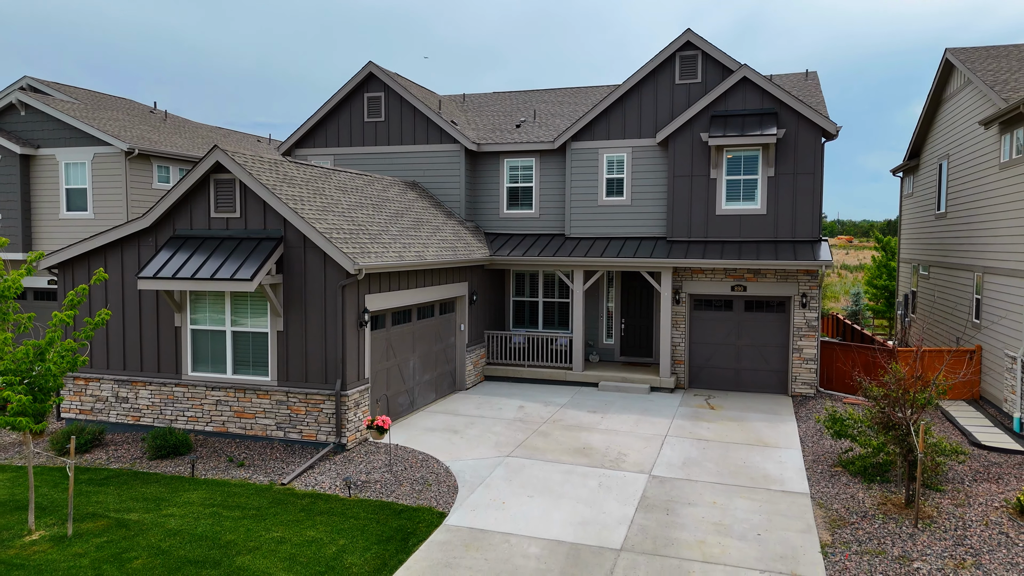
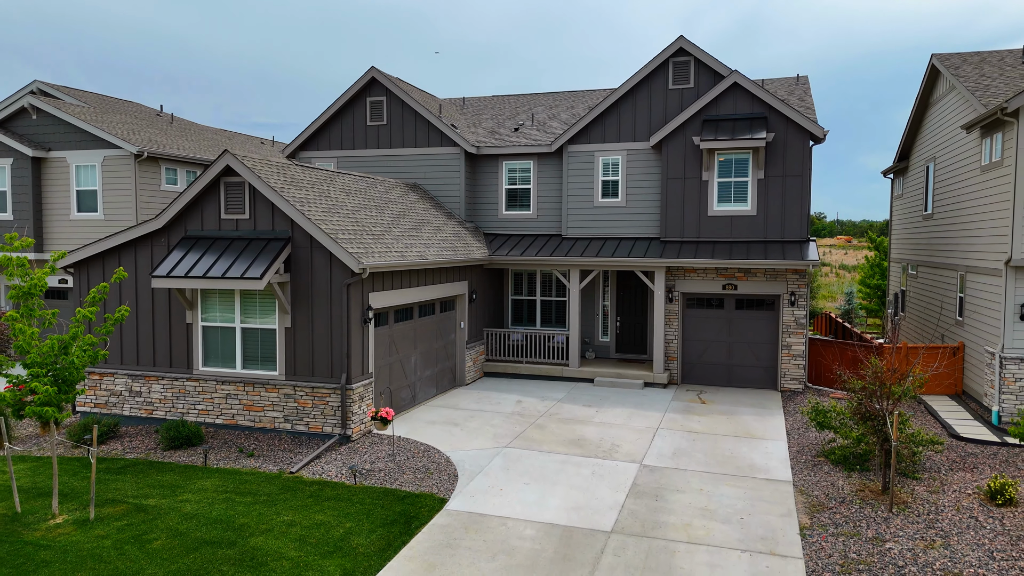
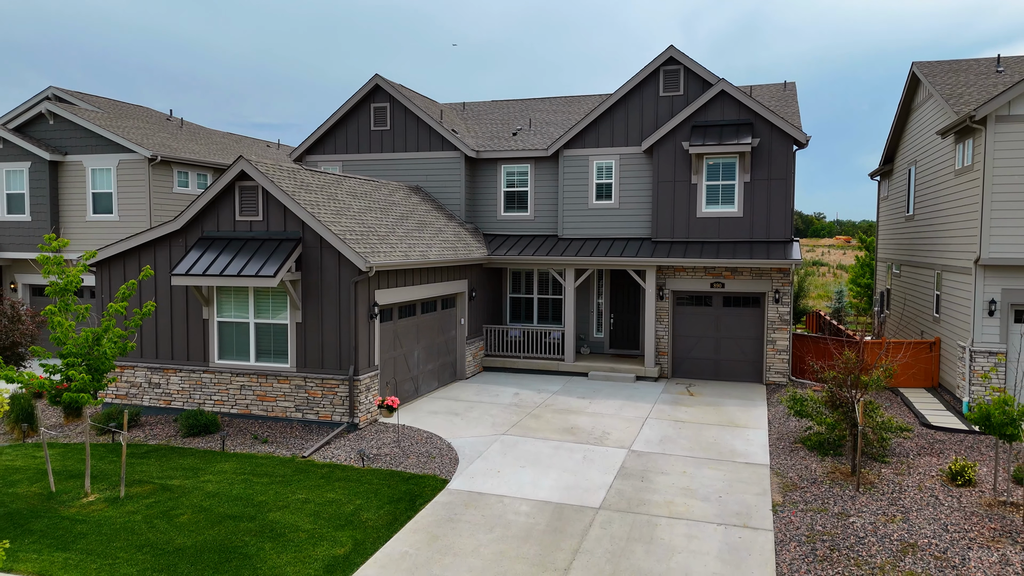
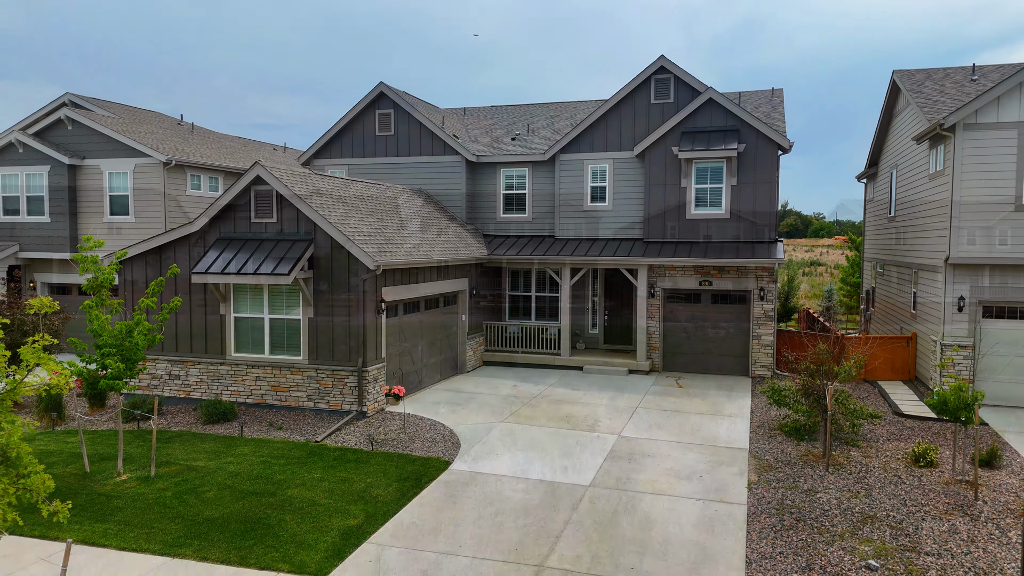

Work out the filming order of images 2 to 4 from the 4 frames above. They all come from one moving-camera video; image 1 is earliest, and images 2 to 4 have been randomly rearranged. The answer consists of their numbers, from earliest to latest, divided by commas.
2, 3, 4
